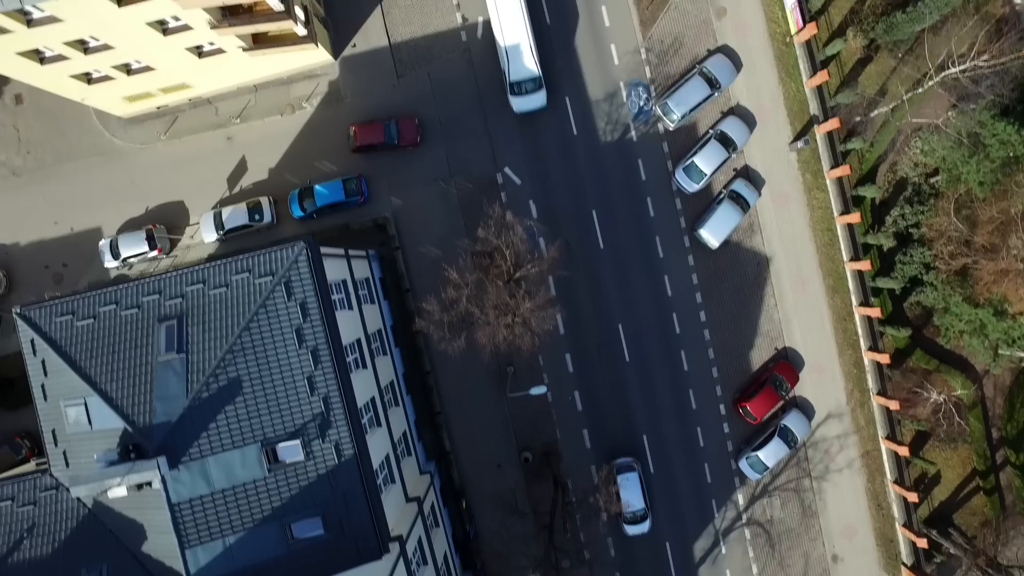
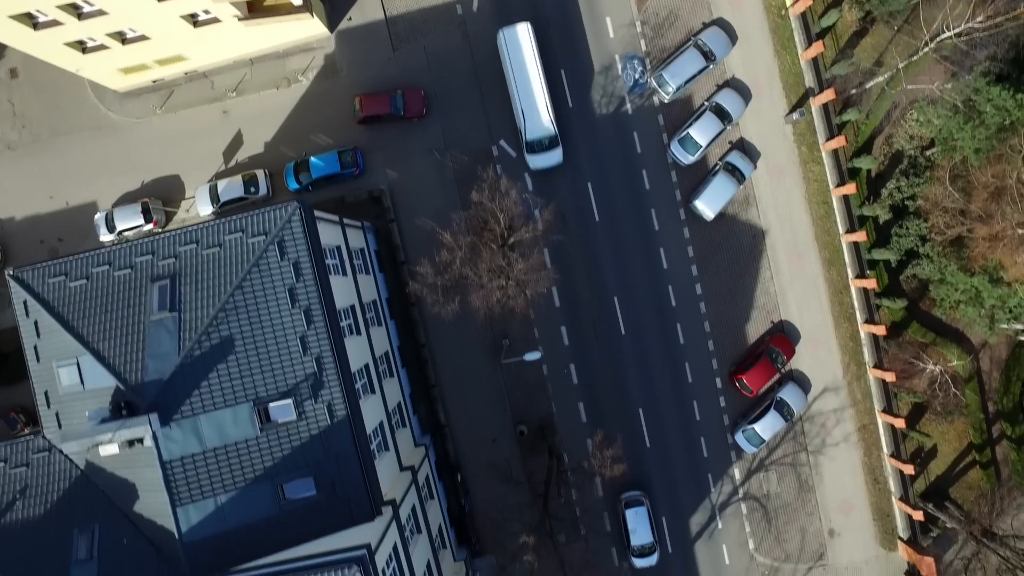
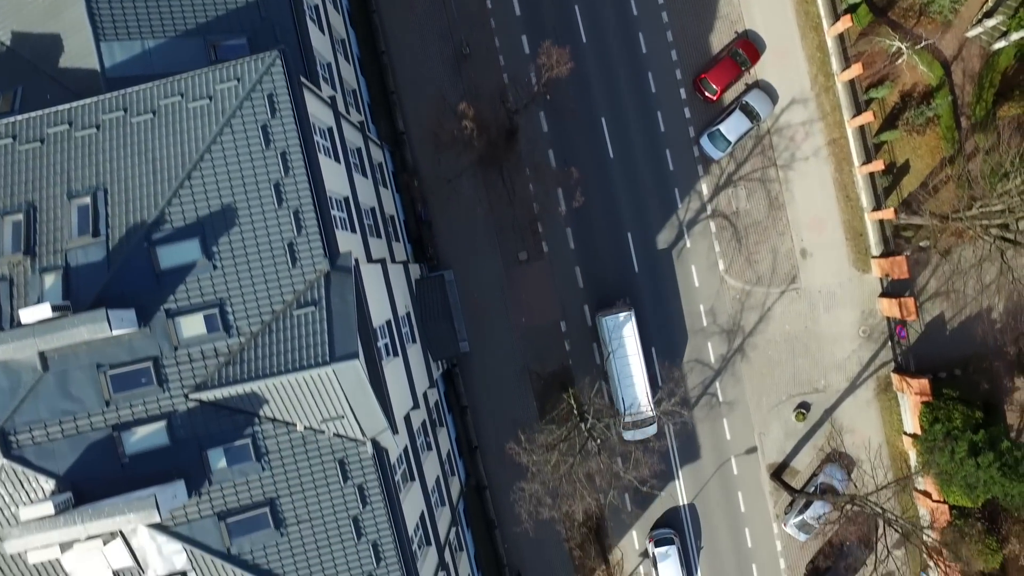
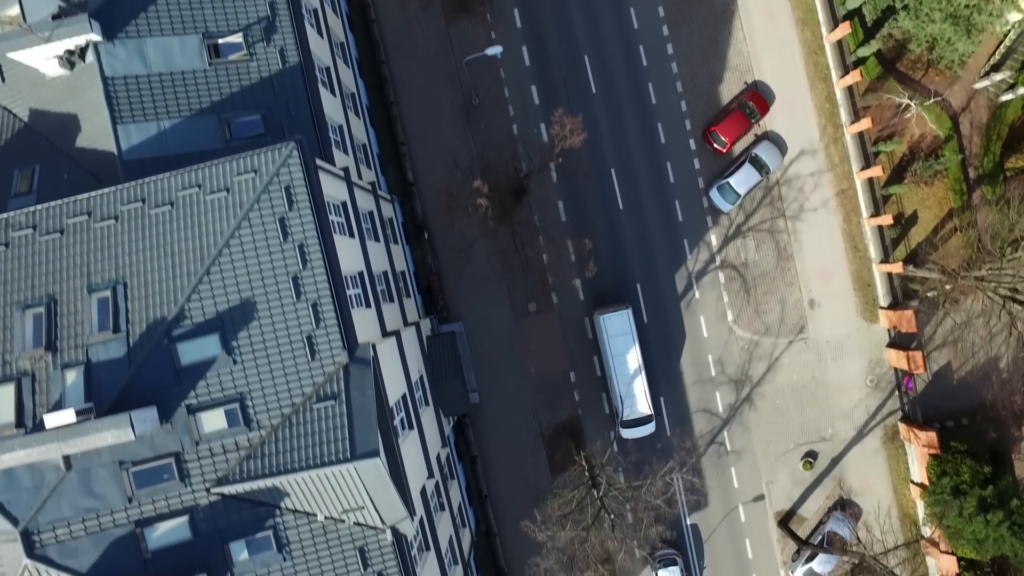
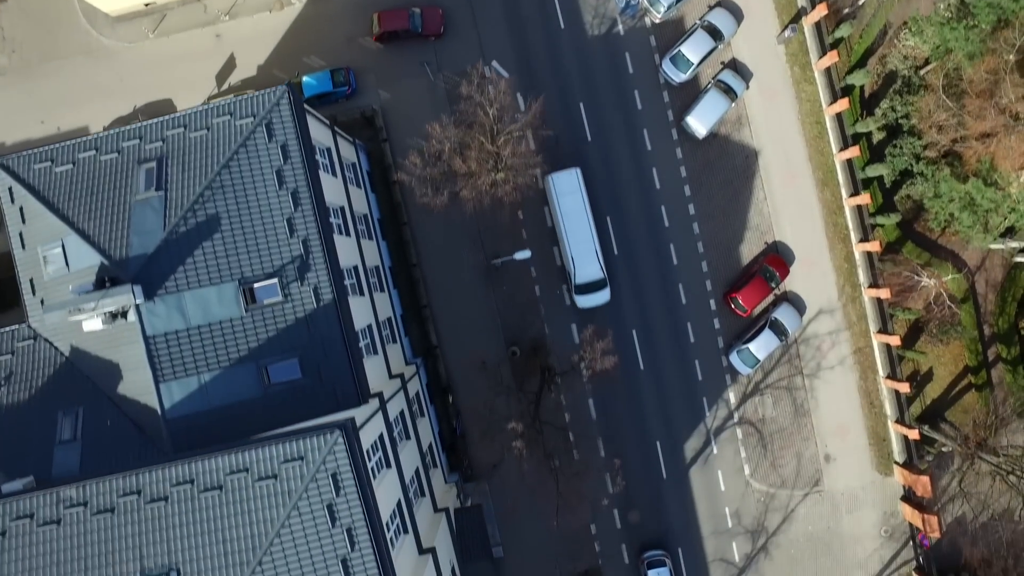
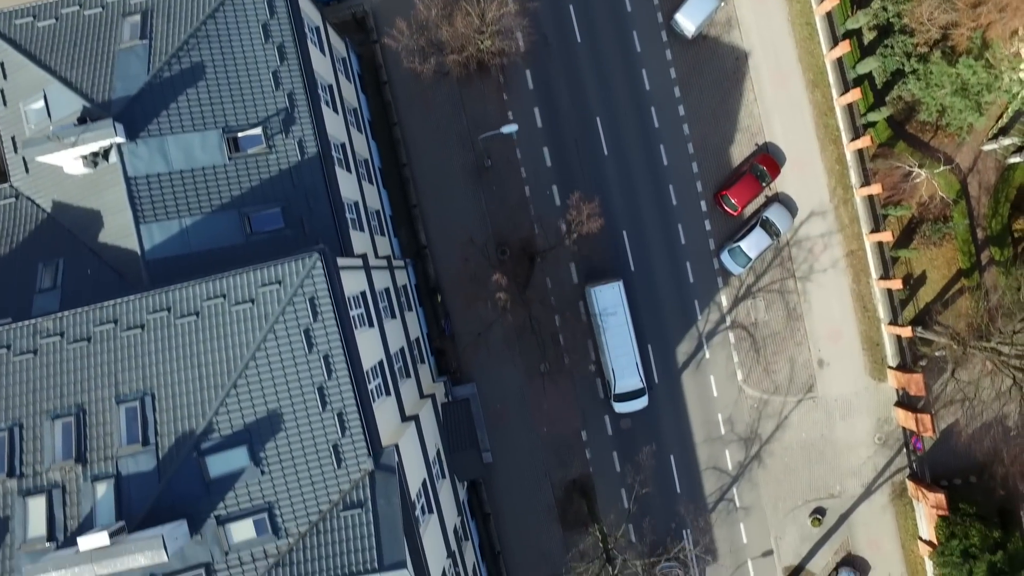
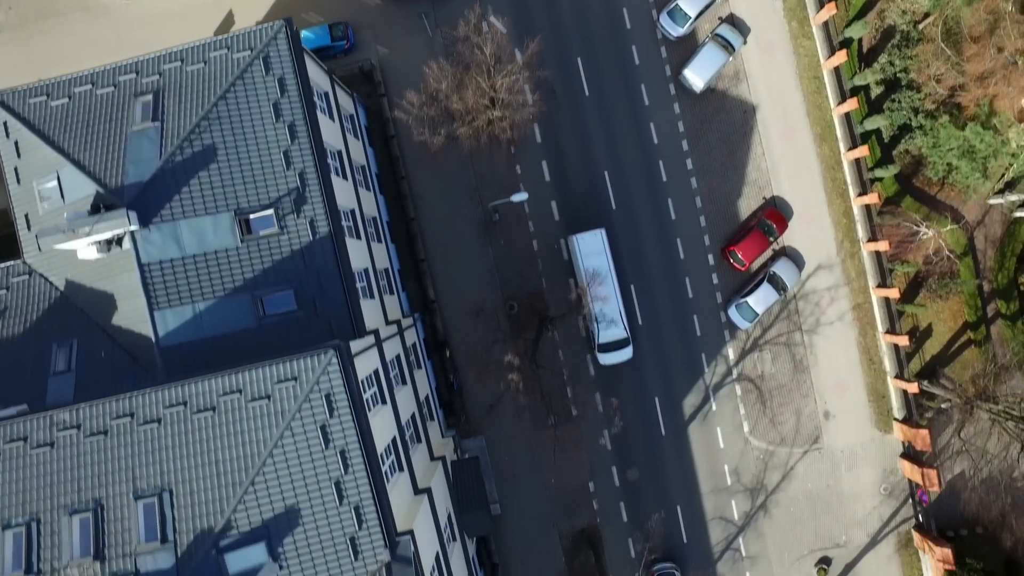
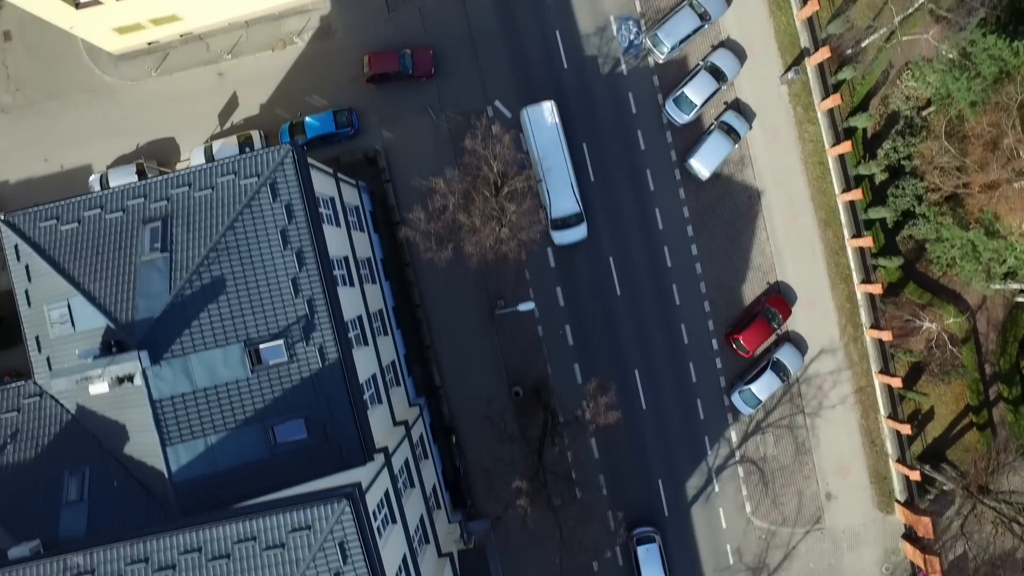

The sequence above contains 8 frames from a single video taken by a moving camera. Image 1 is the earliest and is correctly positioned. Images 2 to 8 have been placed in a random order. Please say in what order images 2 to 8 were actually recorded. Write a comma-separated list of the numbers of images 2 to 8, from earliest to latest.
2, 8, 5, 7, 6, 4, 3
